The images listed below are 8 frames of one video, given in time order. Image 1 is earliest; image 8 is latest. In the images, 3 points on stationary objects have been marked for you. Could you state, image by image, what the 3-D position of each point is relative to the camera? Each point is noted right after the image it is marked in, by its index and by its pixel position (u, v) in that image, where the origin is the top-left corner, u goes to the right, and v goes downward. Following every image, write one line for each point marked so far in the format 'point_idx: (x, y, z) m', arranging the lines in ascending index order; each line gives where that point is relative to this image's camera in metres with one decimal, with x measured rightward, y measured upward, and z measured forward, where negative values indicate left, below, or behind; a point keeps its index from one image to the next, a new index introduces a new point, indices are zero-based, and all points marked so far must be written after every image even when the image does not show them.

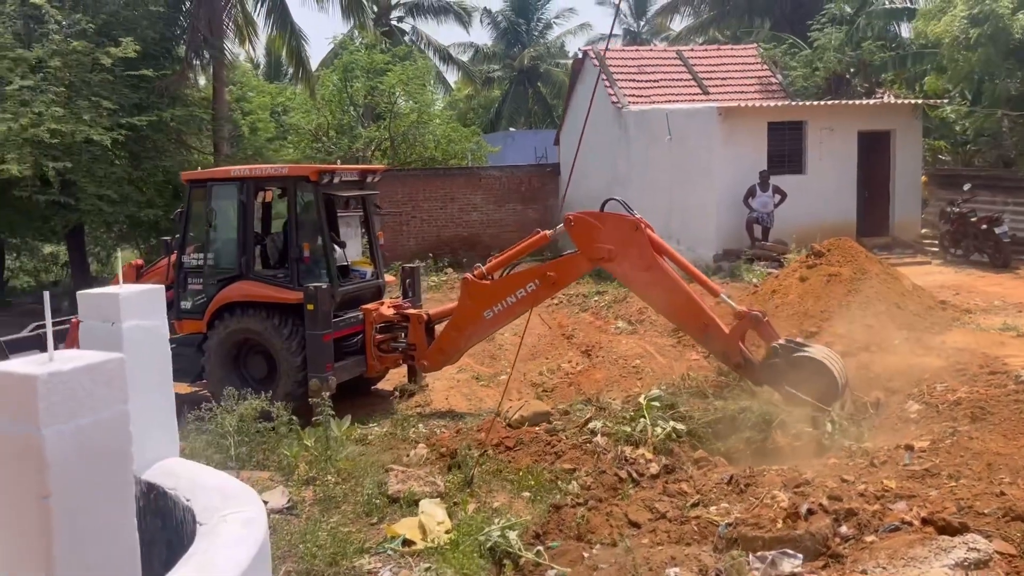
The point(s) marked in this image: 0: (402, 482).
0: (-0.6, -1.1, +4.8) m
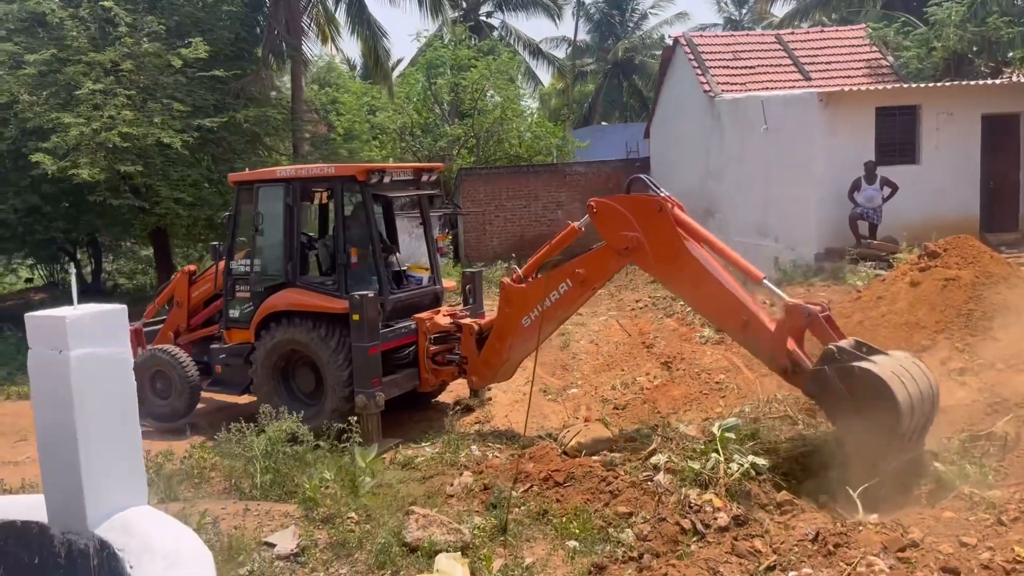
0: (-0.4, -1.2, +4.2) m
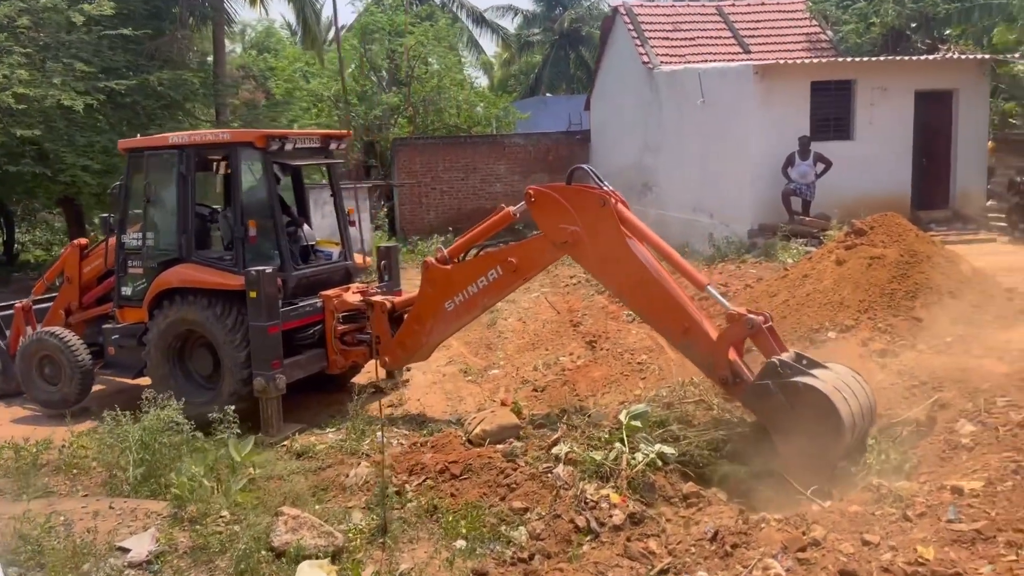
0: (-1.0, -1.1, +3.8) m
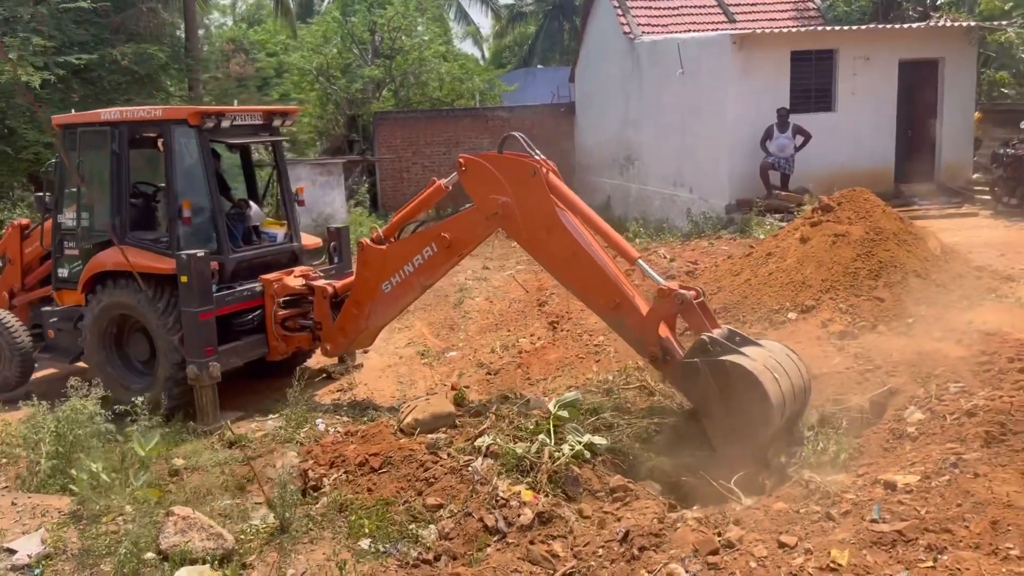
0: (-1.4, -1.0, +3.6) m
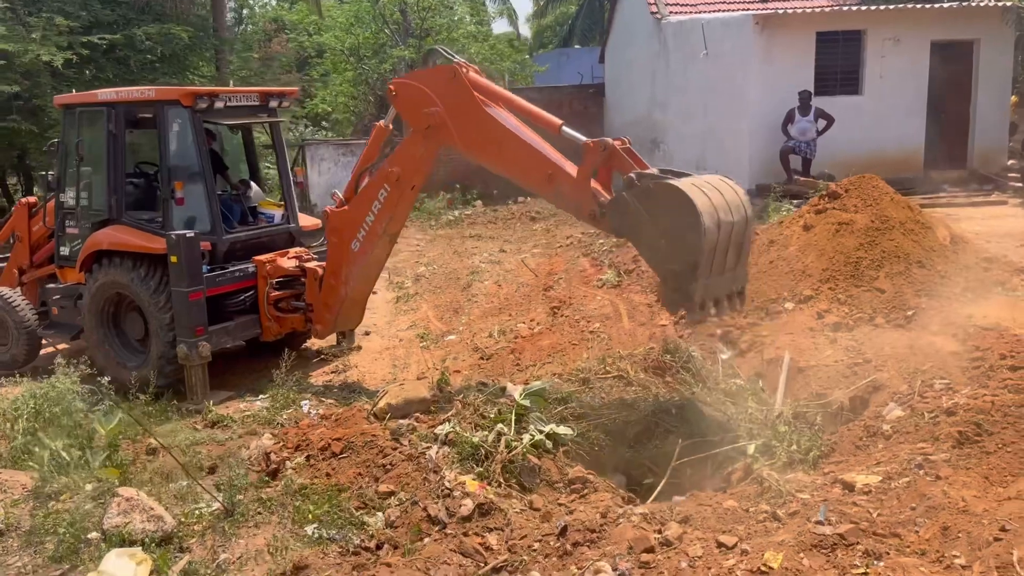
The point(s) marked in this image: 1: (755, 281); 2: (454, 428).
0: (-1.6, -1.0, +3.7) m
1: (+2.0, 0.0, +7.1) m
2: (-0.3, -0.7, +4.5) m
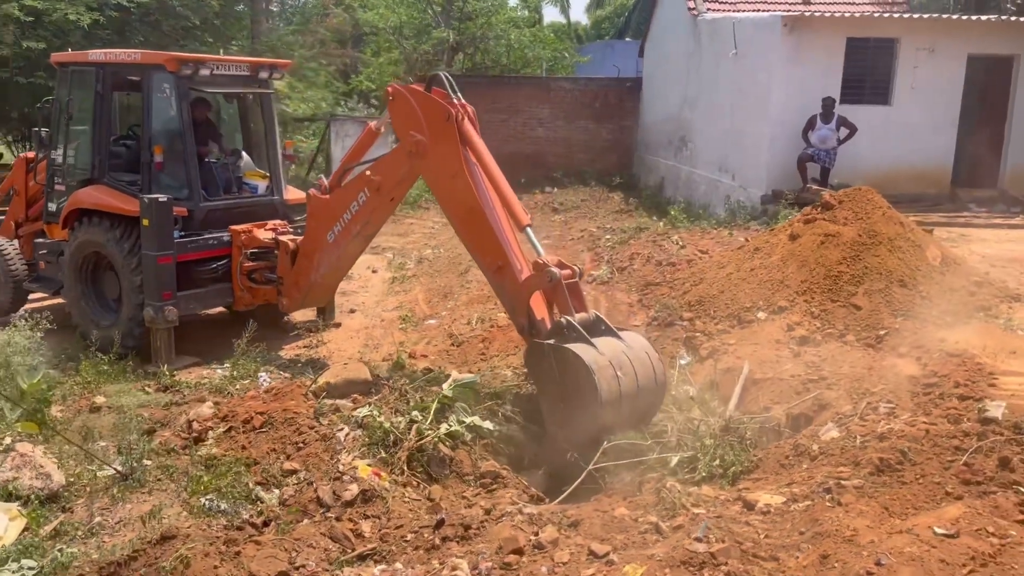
0: (-2.1, -0.8, +3.7) m
1: (+1.8, 0.0, +6.9) m
2: (-0.7, -0.6, +4.4) m
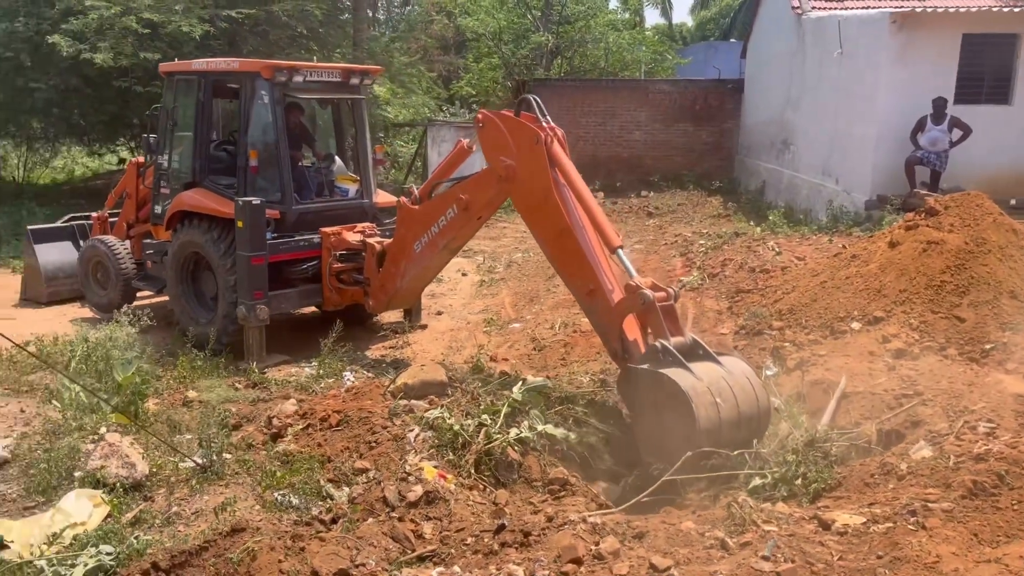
0: (-1.8, -0.8, +3.9) m
1: (+2.4, -0.1, +6.6) m
2: (-0.3, -0.6, +4.5) m
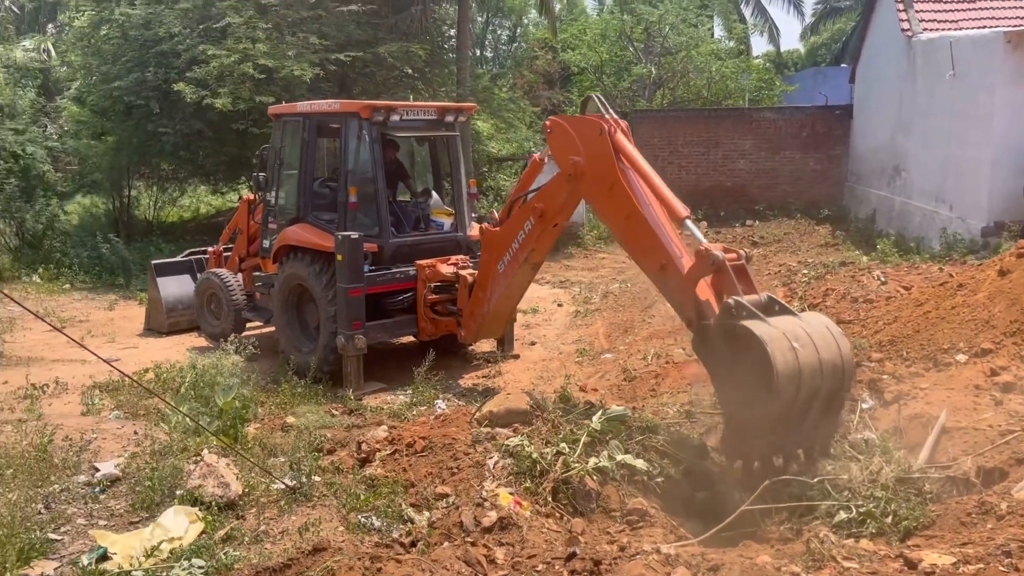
0: (-1.5, -0.9, +4.1) m
1: (+3.1, -0.3, +6.3) m
2: (+0.1, -0.8, +4.5) m
